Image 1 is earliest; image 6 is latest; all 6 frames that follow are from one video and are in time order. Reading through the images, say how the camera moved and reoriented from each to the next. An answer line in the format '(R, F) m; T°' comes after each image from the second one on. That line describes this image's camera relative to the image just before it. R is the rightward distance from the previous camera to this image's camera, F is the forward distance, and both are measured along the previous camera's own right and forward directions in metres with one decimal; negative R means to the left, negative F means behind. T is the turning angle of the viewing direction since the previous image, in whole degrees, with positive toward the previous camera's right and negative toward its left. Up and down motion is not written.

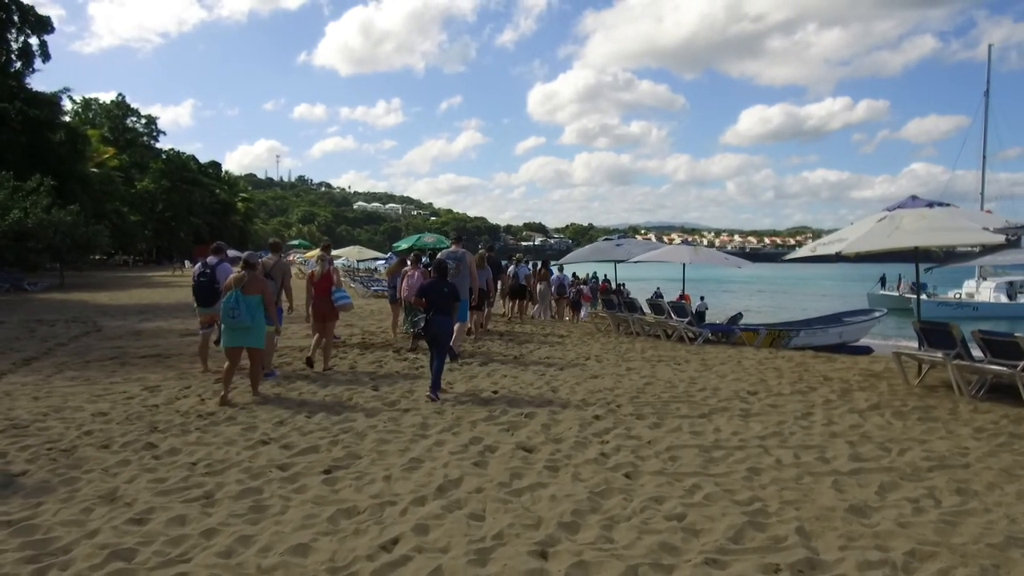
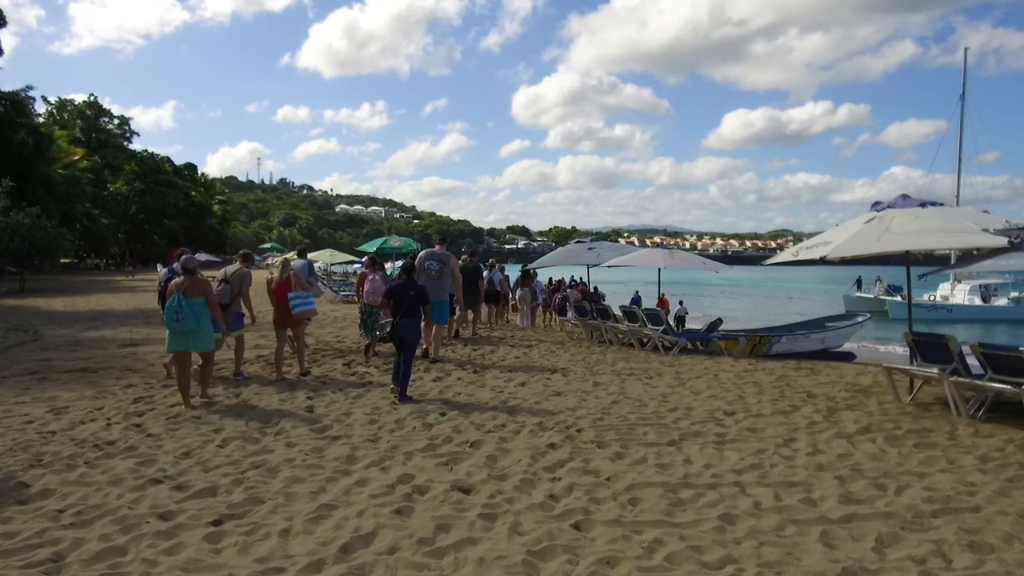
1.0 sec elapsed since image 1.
(+0.3, +0.8) m; +1°
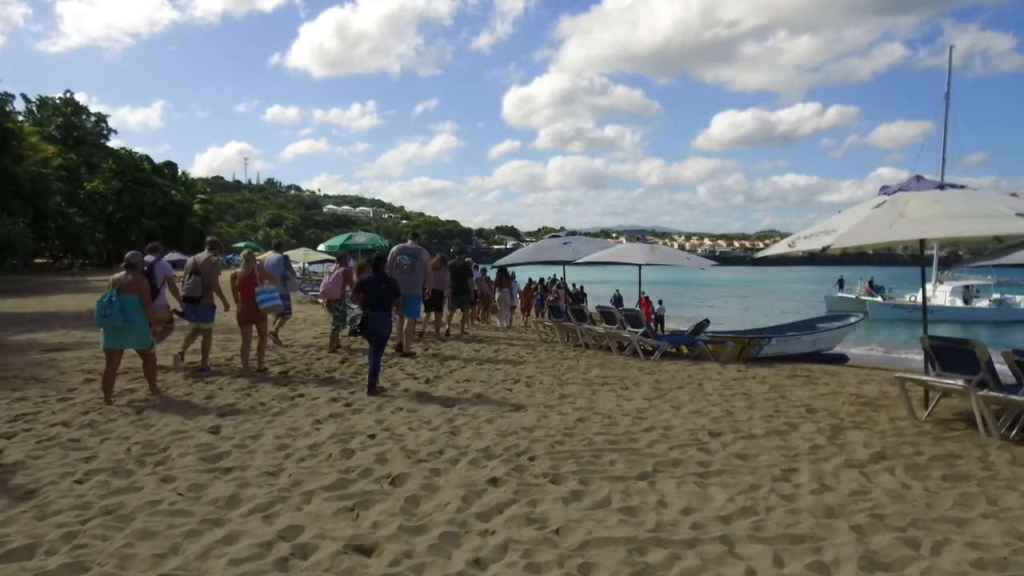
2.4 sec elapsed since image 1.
(+0.3, +1.1) m; +1°
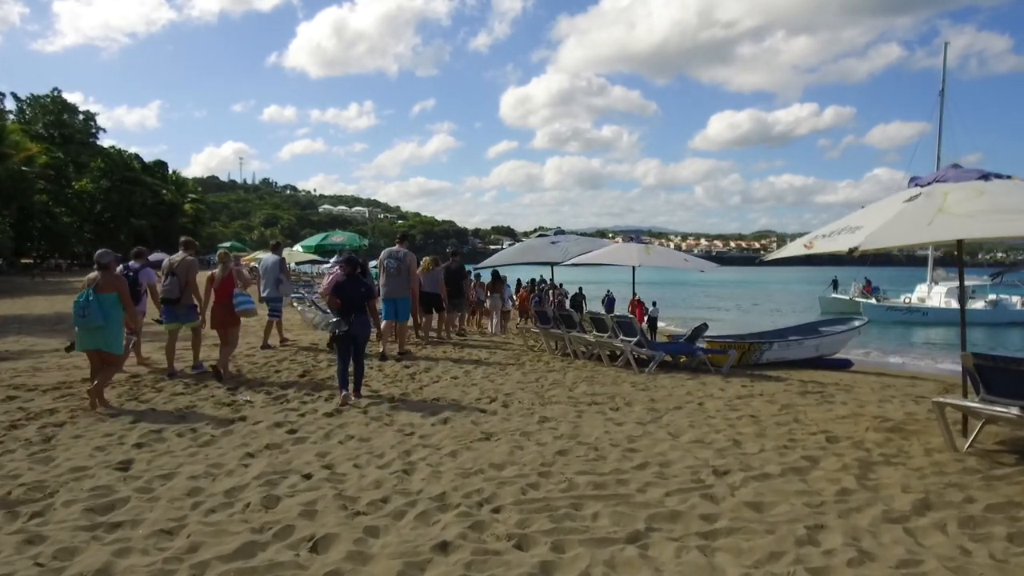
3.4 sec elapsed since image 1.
(+0.2, +0.9) m; 0°
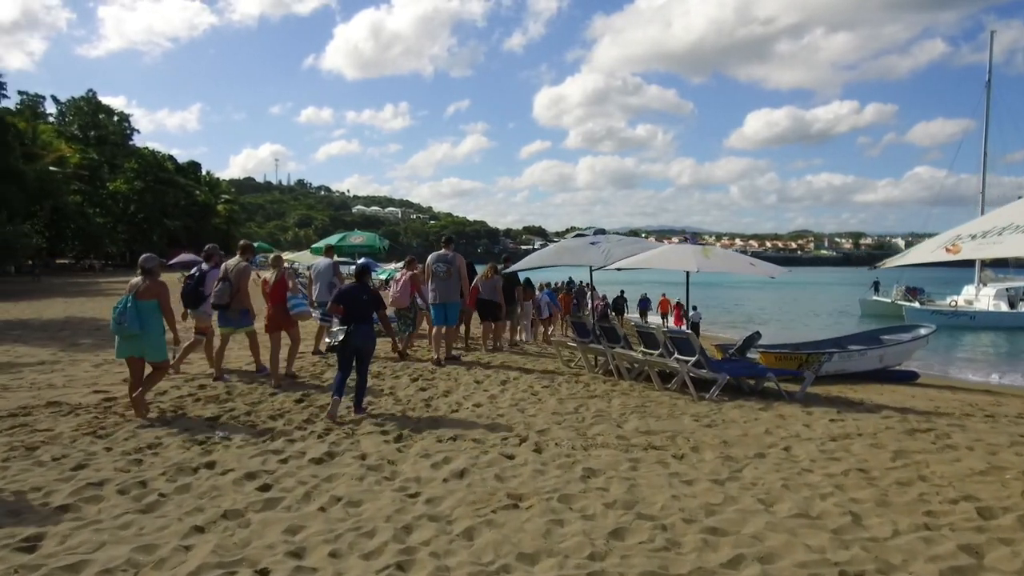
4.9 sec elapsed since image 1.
(0.0, +1.4) m; -2°
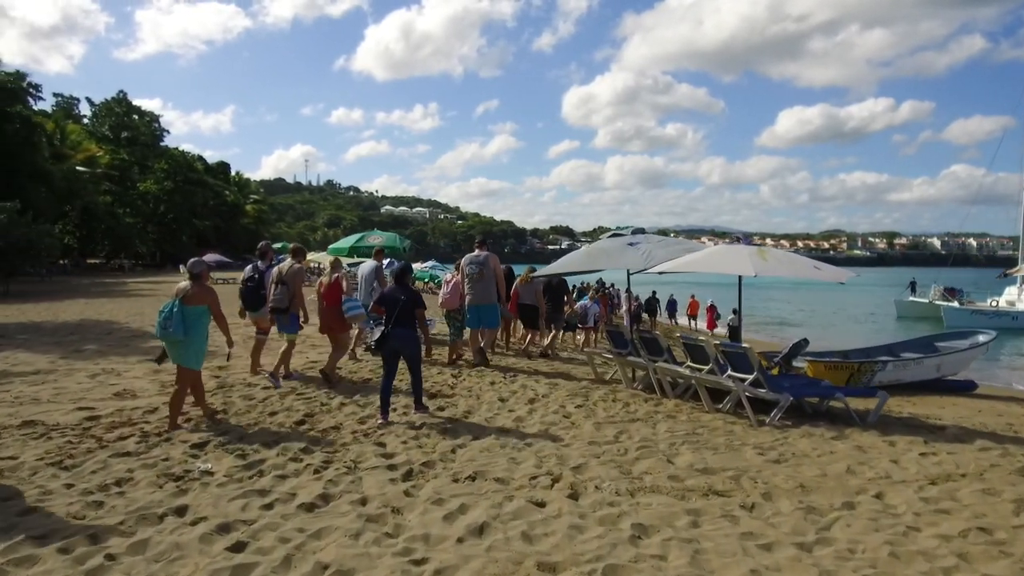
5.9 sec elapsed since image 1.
(0.0, +0.9) m; -2°
